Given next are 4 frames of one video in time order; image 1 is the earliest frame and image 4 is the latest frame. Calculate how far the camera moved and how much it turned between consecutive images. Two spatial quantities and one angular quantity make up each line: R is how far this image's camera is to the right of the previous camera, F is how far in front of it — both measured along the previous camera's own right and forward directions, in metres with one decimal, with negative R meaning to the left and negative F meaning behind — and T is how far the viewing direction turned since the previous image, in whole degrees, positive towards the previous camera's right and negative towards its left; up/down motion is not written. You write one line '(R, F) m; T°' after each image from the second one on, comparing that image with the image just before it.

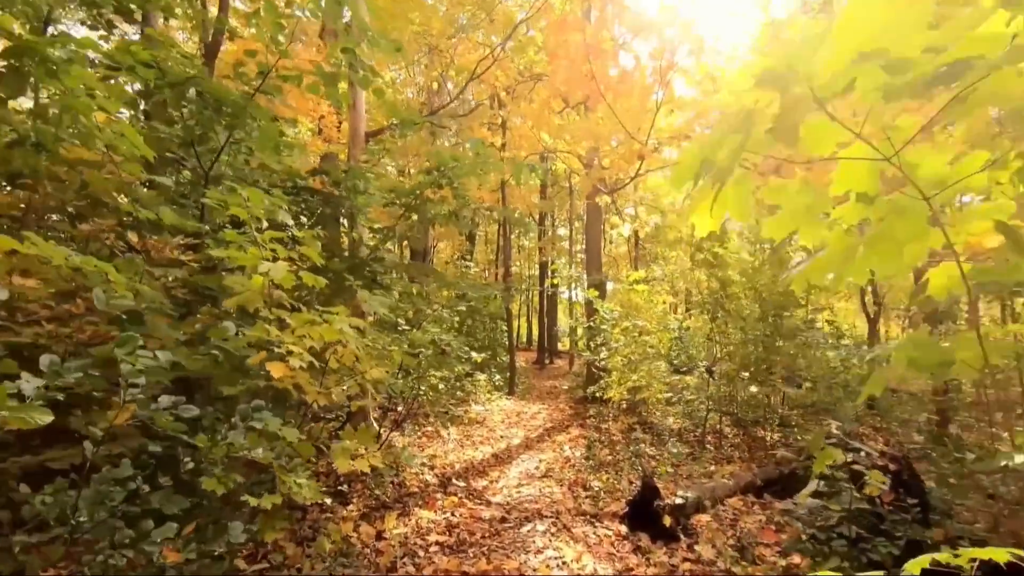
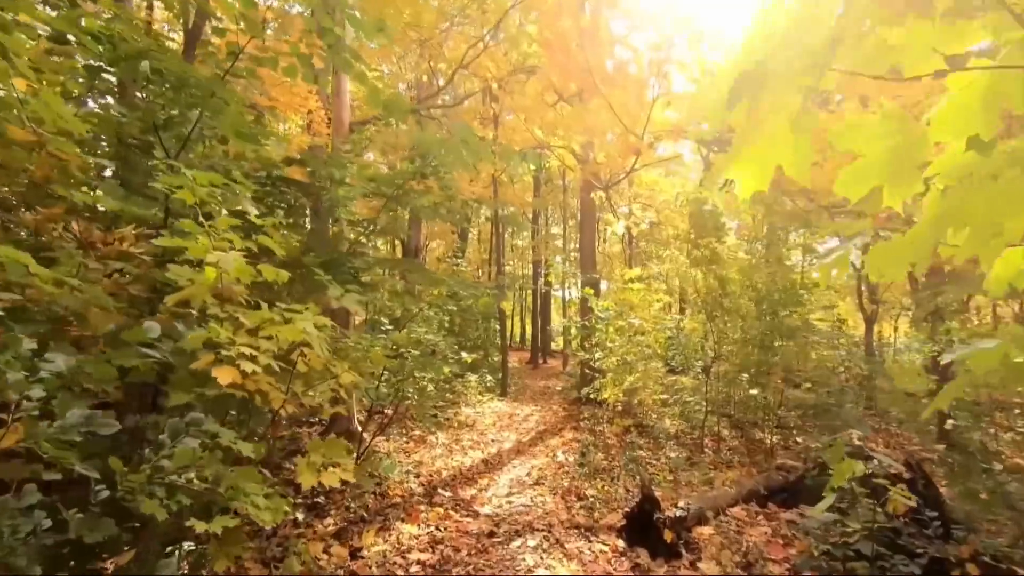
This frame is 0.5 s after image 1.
(0.0, +0.3) m; +1°
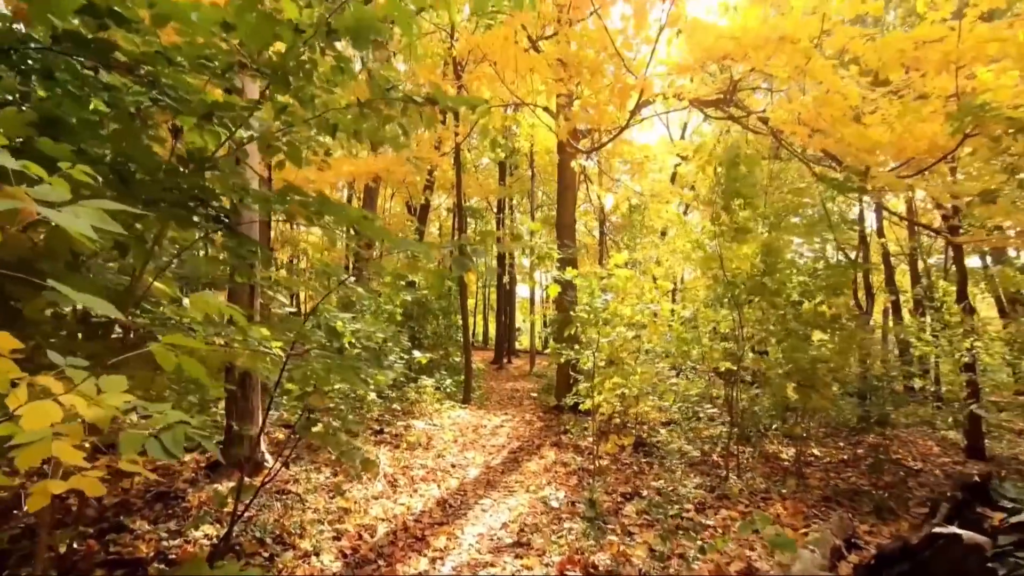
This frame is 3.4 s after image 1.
(-0.1, +1.6) m; +4°
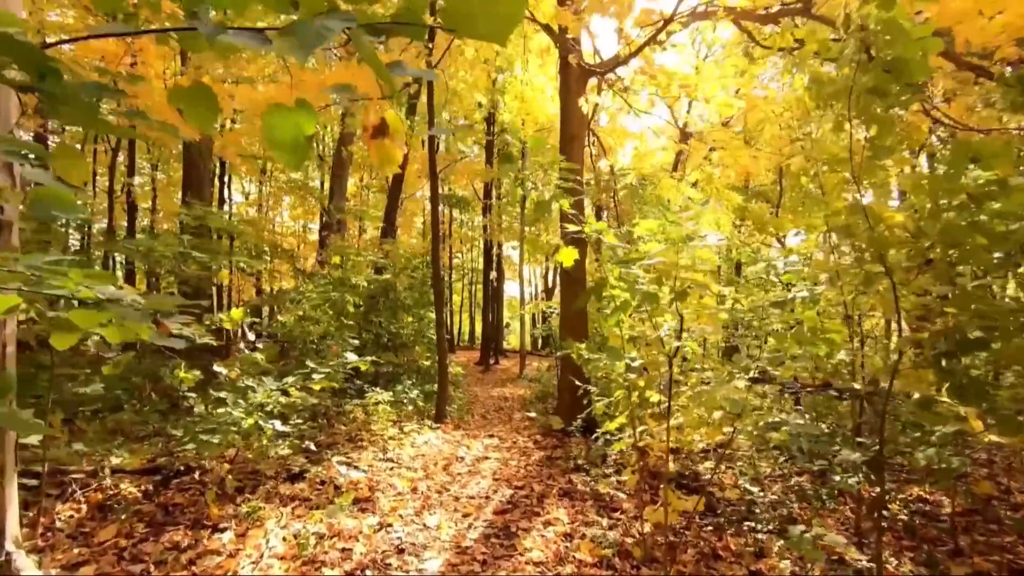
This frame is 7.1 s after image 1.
(0.0, +2.0) m; +1°
